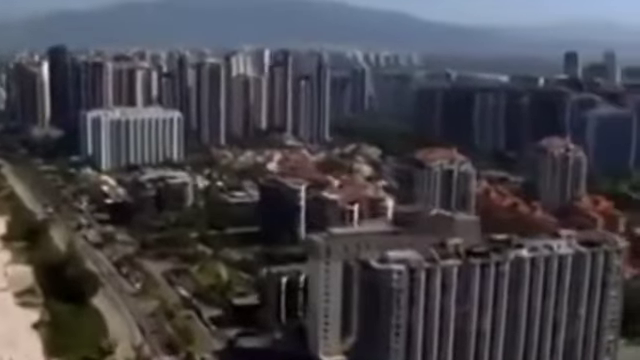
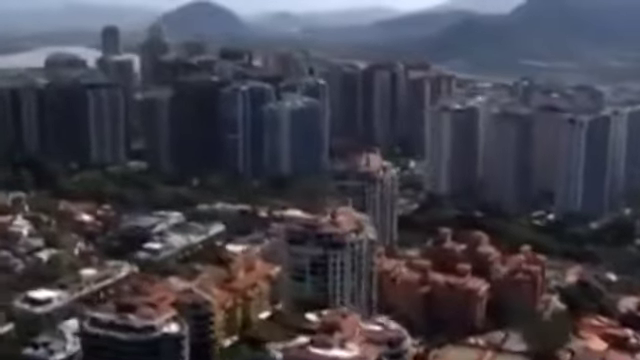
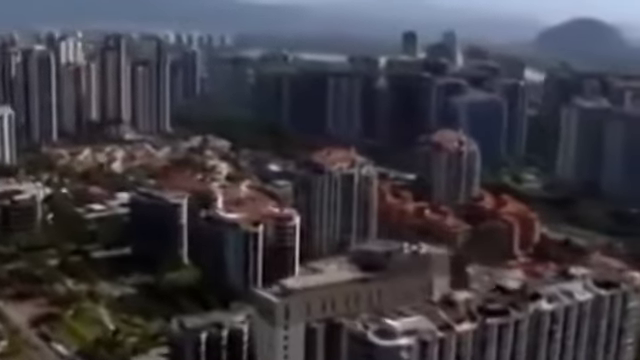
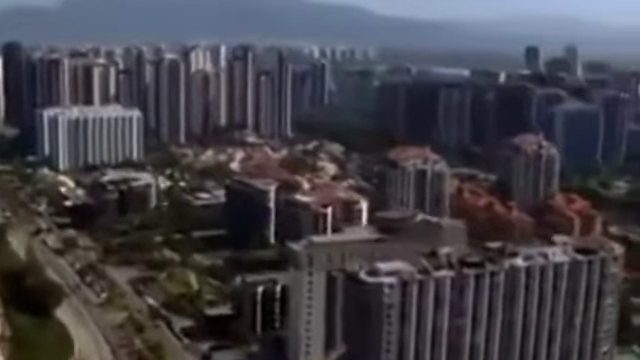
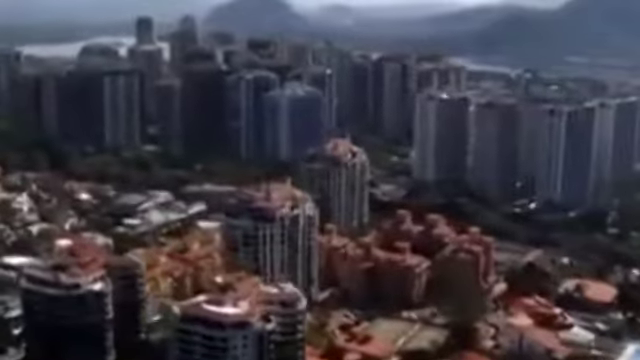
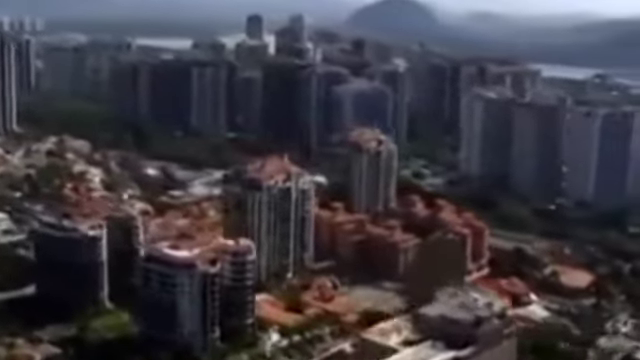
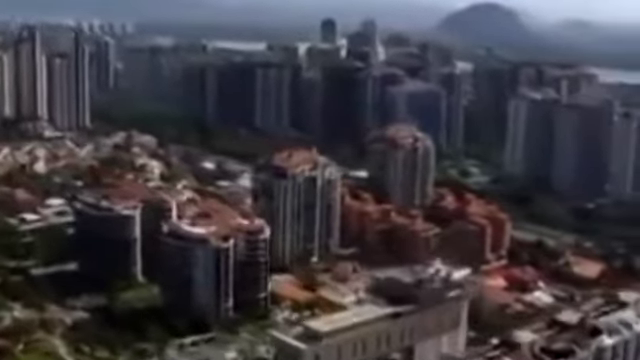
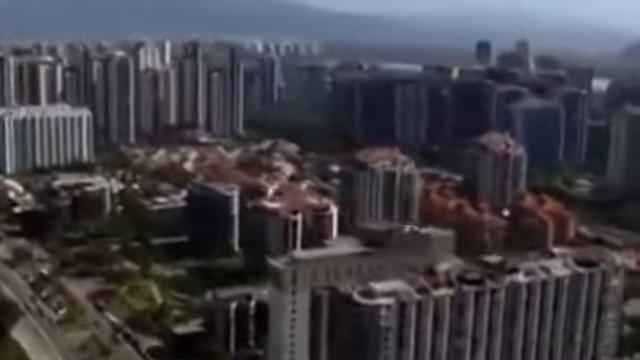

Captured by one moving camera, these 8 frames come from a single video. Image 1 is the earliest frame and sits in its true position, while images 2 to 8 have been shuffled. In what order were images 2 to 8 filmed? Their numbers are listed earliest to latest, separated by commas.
4, 8, 3, 7, 6, 5, 2
